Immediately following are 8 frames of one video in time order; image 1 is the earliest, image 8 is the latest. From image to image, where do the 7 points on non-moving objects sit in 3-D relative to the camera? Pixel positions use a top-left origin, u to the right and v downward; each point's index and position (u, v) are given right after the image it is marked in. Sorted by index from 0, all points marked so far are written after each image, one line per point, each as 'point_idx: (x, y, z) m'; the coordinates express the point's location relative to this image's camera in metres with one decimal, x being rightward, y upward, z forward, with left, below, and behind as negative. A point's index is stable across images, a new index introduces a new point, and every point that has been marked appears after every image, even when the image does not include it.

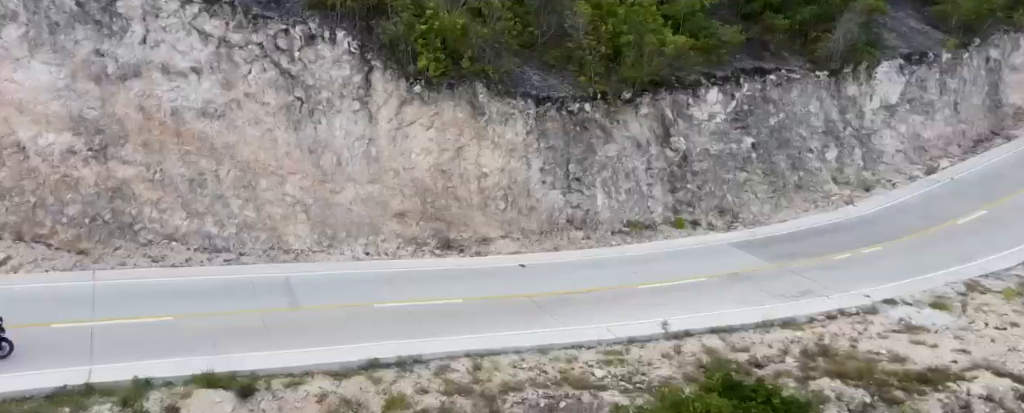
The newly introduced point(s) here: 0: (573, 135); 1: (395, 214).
0: (+1.5, +1.9, +20.2) m
1: (-3.1, -0.2, +18.4) m
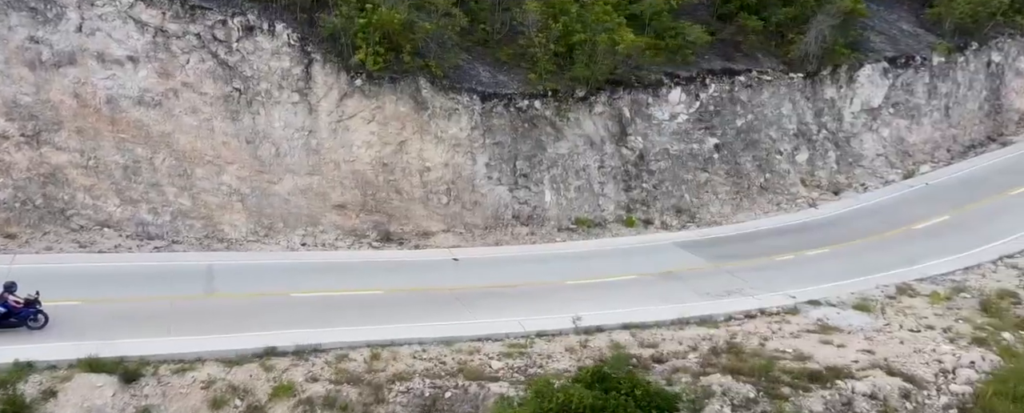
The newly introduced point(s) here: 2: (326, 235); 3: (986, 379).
0: (+0.2, +2.0, +20.3) m
1: (-4.5, 0.0, +18.5) m
2: (-4.6, -0.6, +18.2) m
3: (+7.0, -2.6, +11.6) m
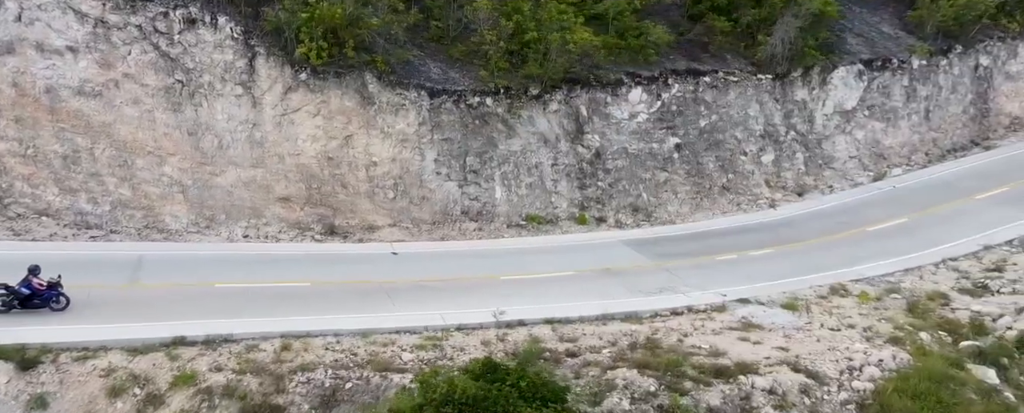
0: (-1.1, +2.1, +20.4) m
1: (-5.8, +0.2, +18.6) m
2: (-5.9, -0.5, +18.3) m
3: (+5.7, -2.6, +11.7) m
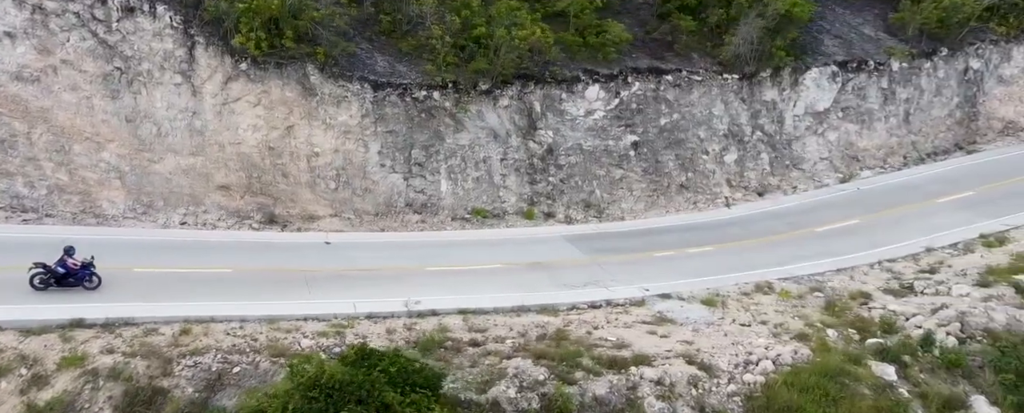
0: (-2.5, +2.3, +20.5) m
1: (-7.2, +0.5, +18.8) m
2: (-7.4, -0.2, +18.5) m
3: (+4.1, -2.5, +11.9) m
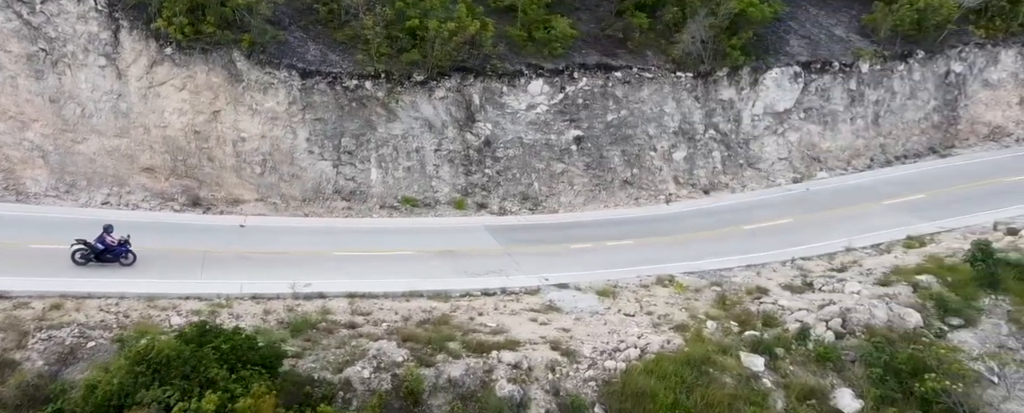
0: (-4.4, +2.6, +20.8) m
1: (-9.2, +0.9, +19.1) m
2: (-9.4, +0.3, +18.8) m
3: (+2.1, -2.4, +12.2) m
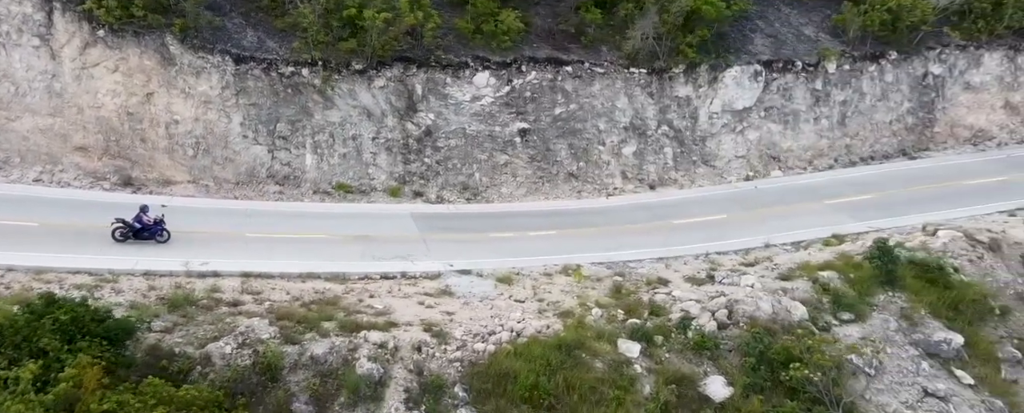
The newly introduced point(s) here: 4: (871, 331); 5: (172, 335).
0: (-6.3, +3.0, +21.2) m
1: (-11.1, +1.5, +19.5) m
2: (-11.3, +0.8, +19.2) m
3: (+0.1, -2.2, +12.6) m
4: (+7.1, -2.5, +15.2) m
5: (-5.3, -2.0, +11.8) m
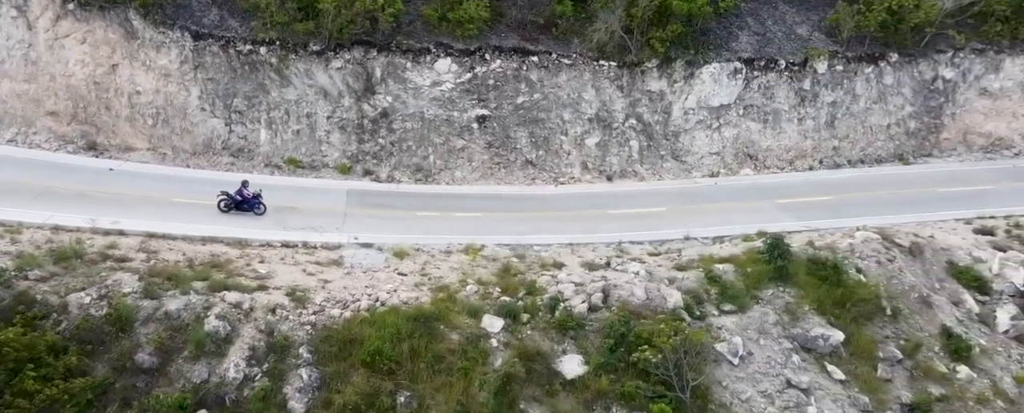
0: (-8.0, +3.9, +22.2) m
1: (-13.0, +2.5, +20.9) m
2: (-13.2, +1.8, +20.5) m
3: (-2.4, -1.8, +13.4) m
4: (+4.8, -2.4, +15.6) m
5: (-7.7, -1.3, +12.9) m
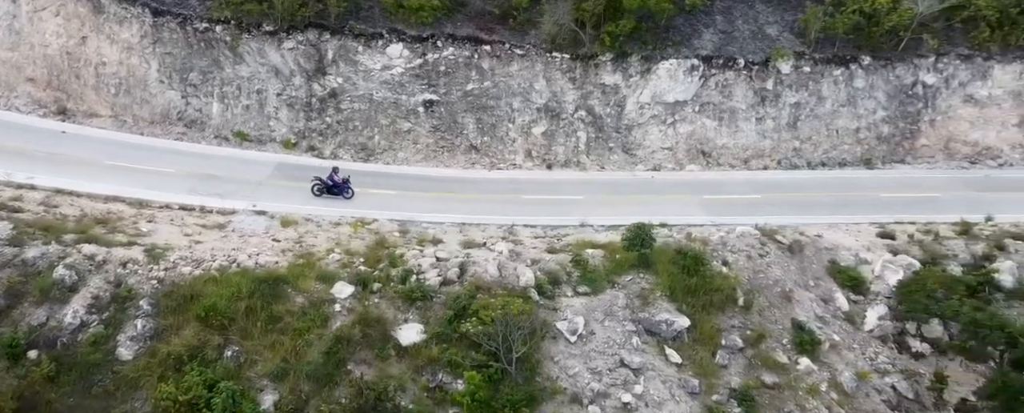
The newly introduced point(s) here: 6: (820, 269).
0: (-10.3, +4.9, +23.8) m
1: (-15.4, +3.8, +22.7) m
2: (-15.7, +3.1, +22.4) m
3: (-5.4, -1.2, +14.8) m
4: (+1.8, -2.1, +16.7) m
5: (-10.7, -0.5, +14.6) m
6: (+8.0, -1.6, +19.8) m
